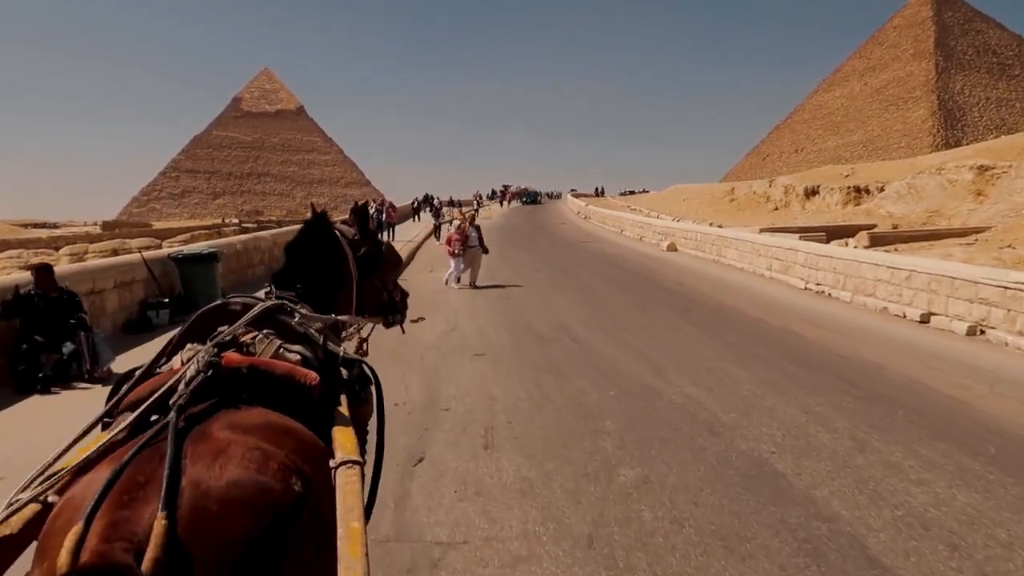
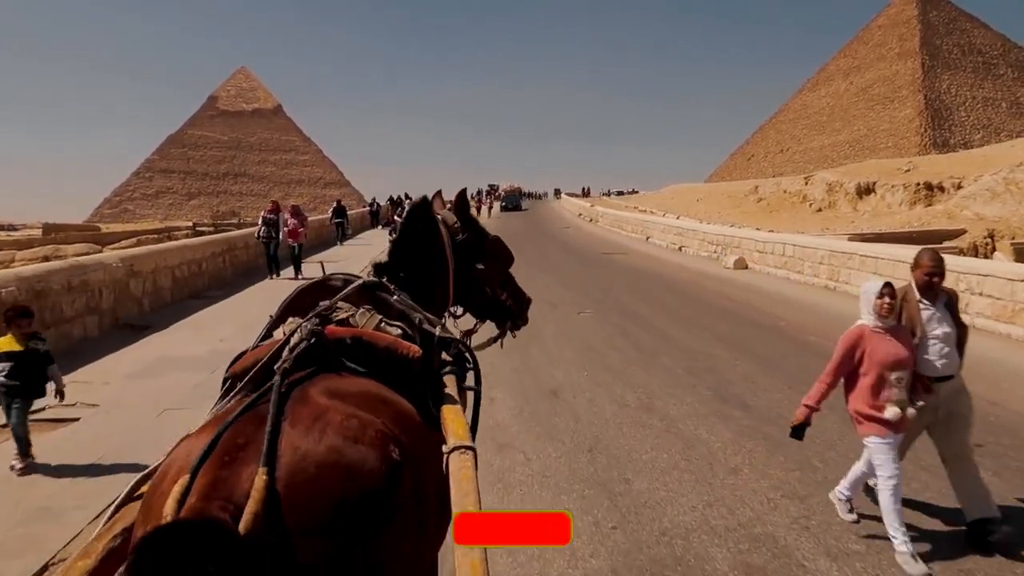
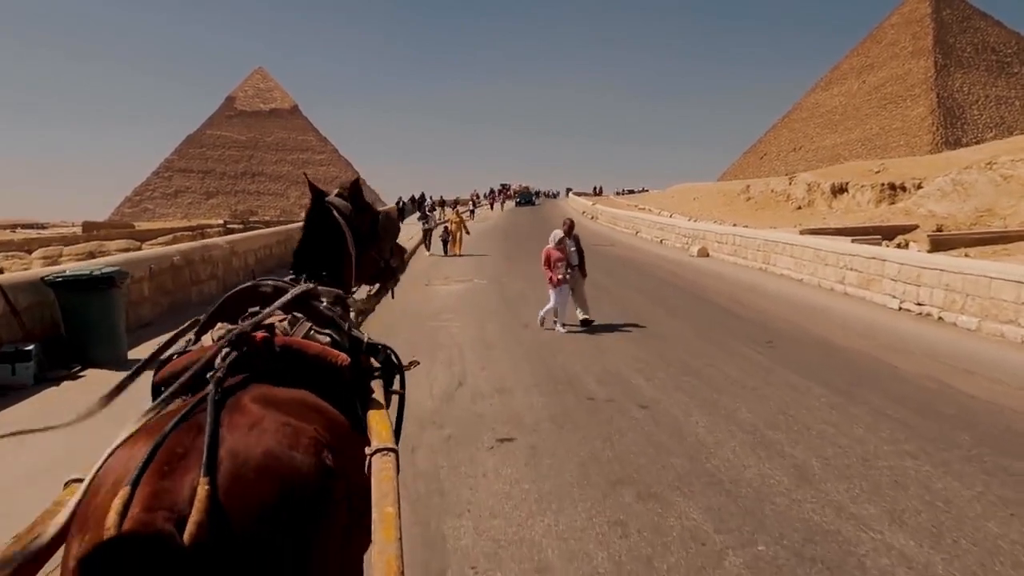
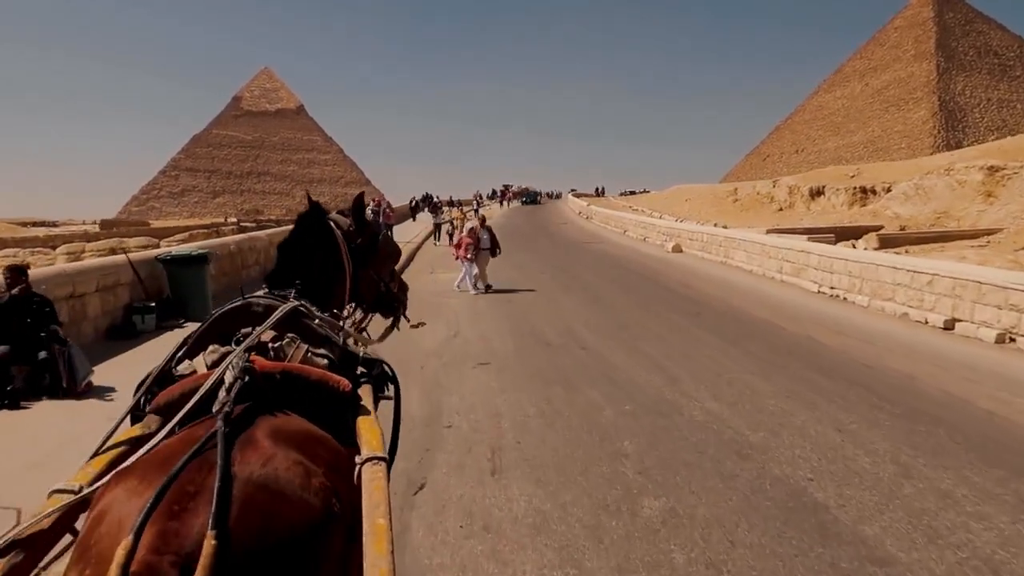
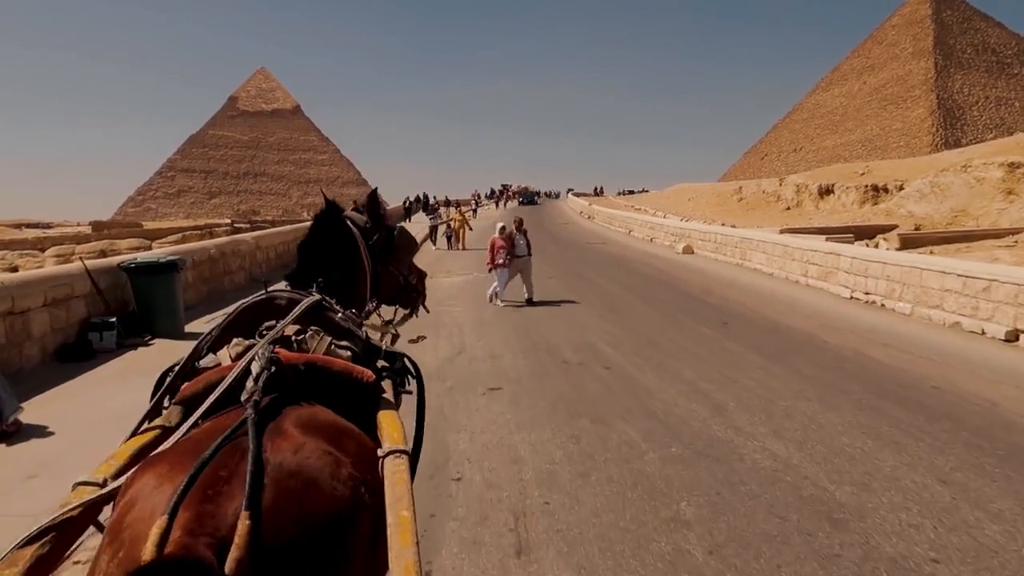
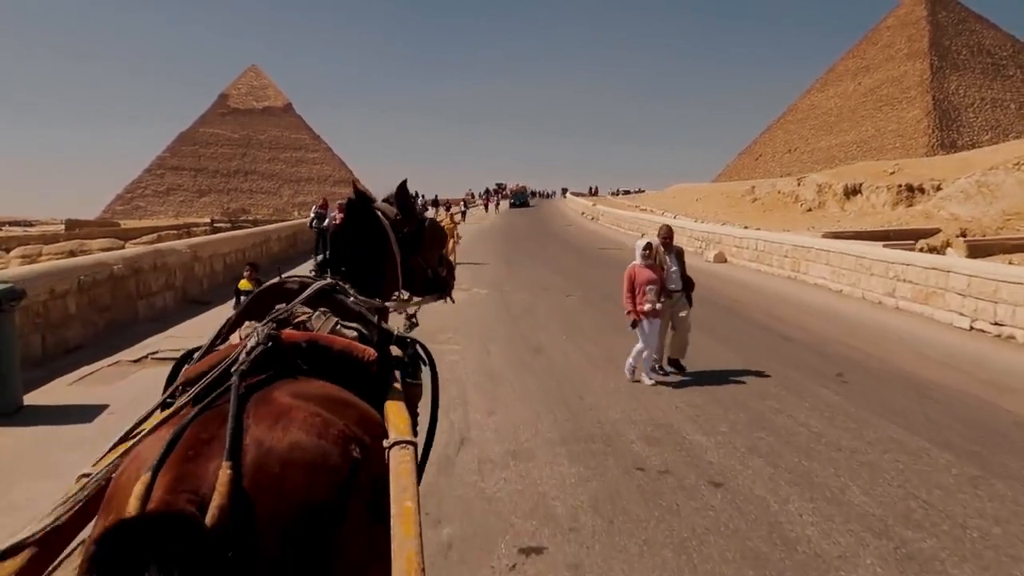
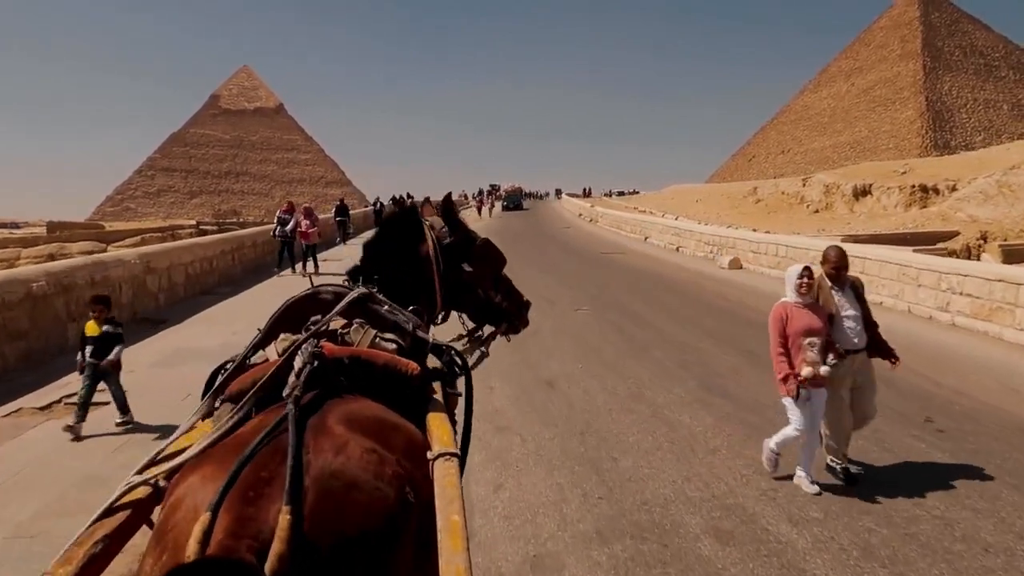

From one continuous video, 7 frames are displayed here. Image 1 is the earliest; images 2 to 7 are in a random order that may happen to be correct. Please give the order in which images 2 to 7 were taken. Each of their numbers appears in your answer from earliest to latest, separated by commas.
4, 5, 3, 6, 7, 2
